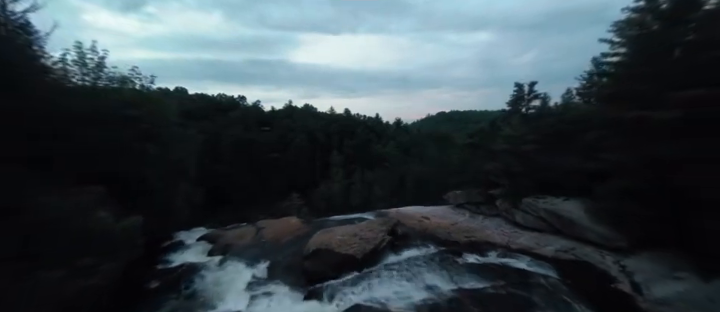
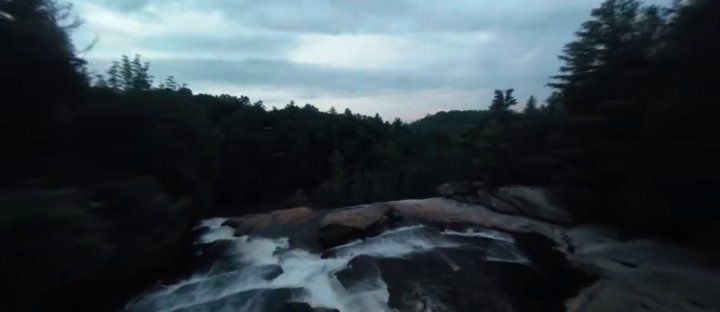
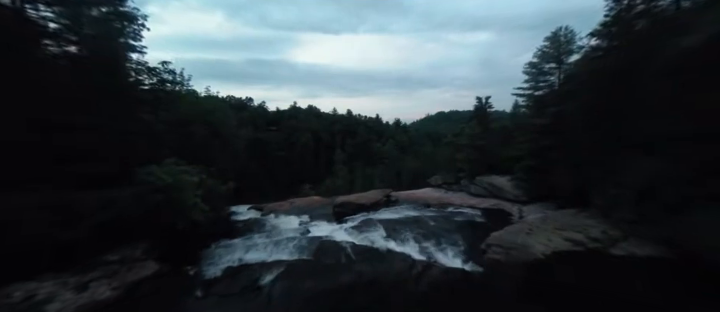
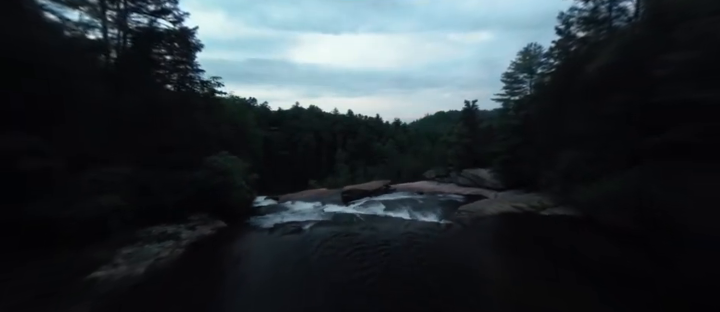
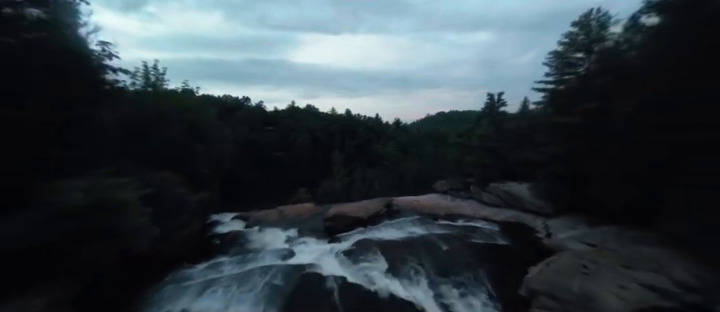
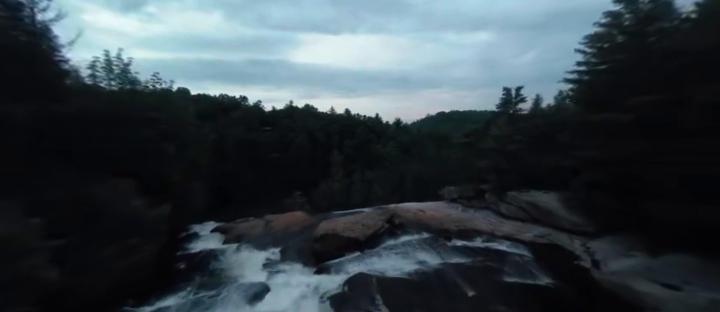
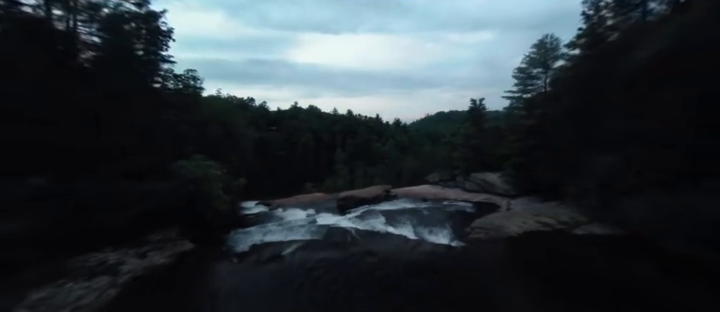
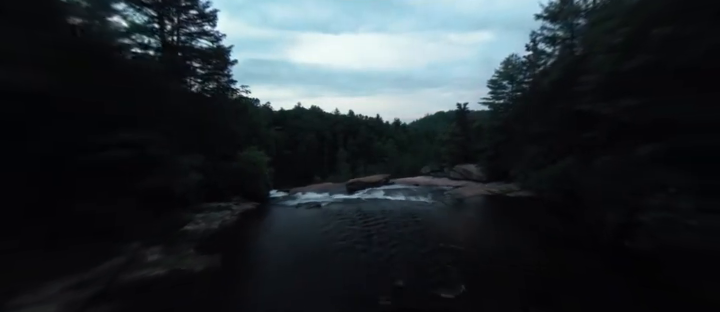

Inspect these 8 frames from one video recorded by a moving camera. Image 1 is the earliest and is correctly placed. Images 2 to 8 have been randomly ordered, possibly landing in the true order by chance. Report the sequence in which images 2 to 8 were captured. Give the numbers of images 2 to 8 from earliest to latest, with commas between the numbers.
6, 2, 5, 3, 7, 4, 8
